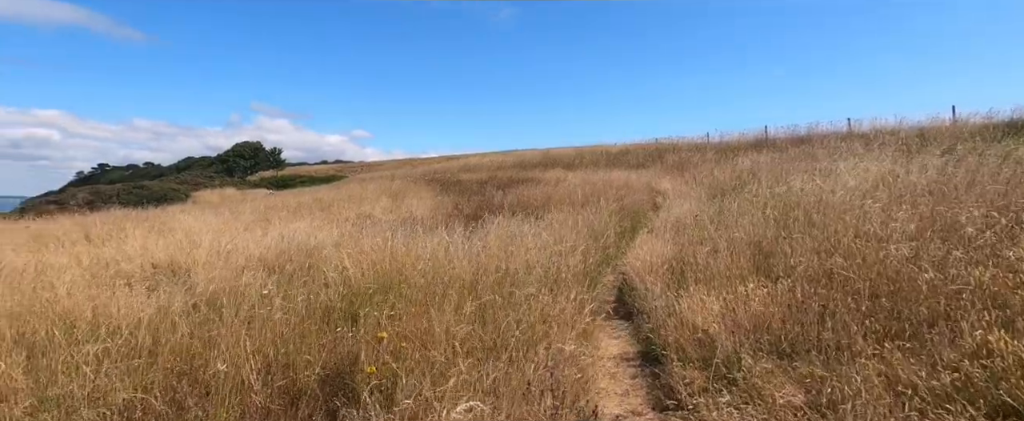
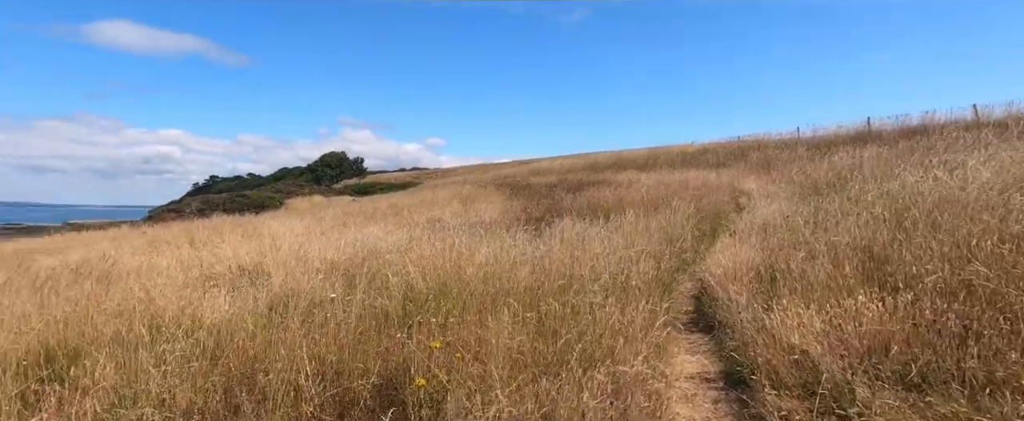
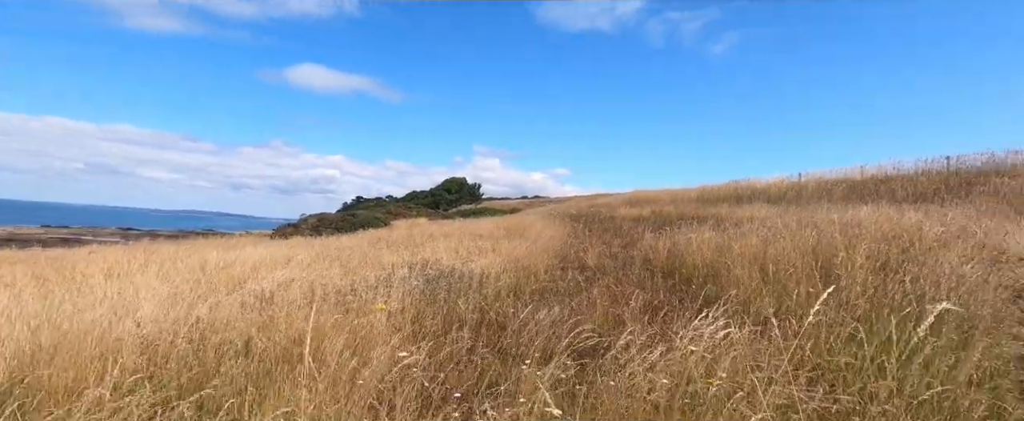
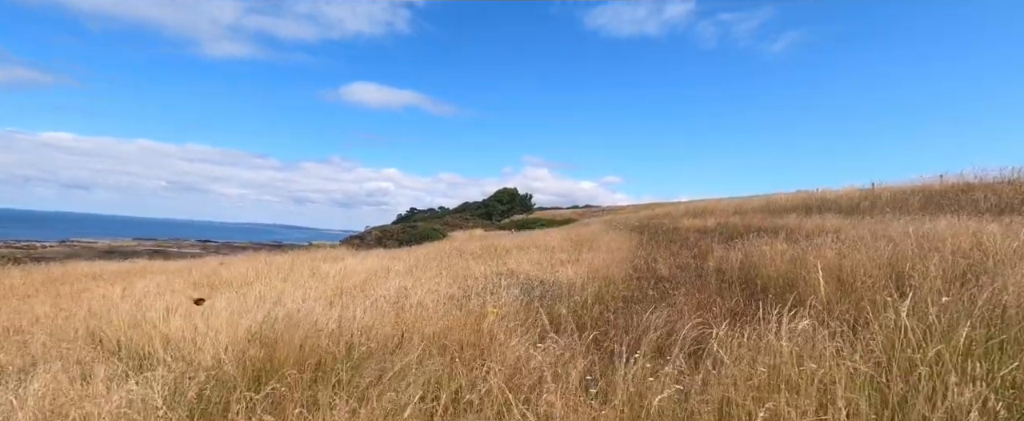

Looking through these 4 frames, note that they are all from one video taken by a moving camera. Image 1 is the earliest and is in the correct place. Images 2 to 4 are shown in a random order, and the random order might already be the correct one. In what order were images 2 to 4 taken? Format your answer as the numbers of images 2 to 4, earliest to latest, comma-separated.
2, 4, 3
